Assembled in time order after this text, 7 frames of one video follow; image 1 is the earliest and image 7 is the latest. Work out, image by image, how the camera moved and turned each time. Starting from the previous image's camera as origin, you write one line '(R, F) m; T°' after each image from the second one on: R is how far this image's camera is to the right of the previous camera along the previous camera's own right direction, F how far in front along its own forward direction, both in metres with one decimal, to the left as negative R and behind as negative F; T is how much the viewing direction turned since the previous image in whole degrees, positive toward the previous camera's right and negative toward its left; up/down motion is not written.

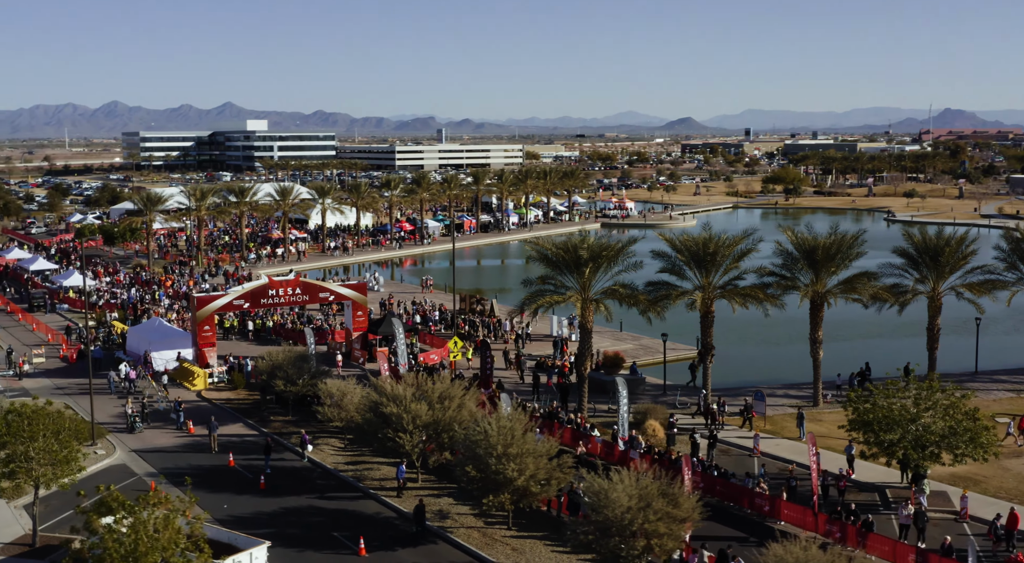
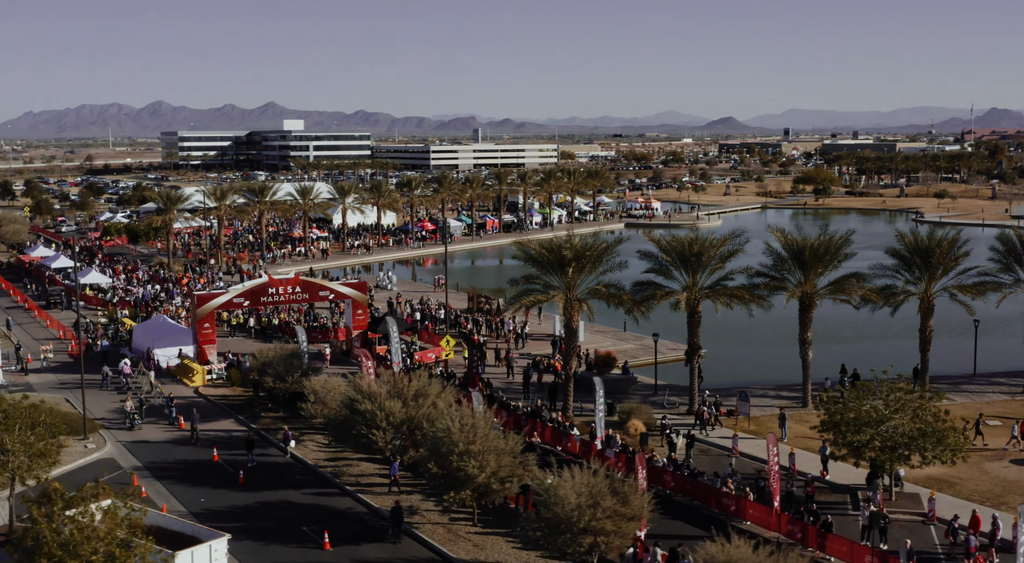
(+1.6, -0.2) m; -2°
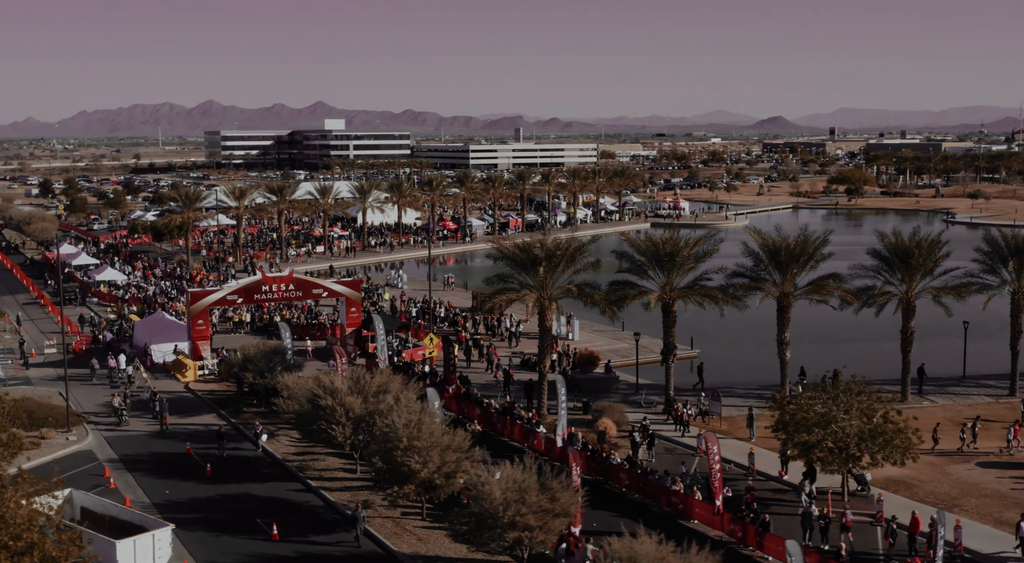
(+2.1, -0.3) m; -2°
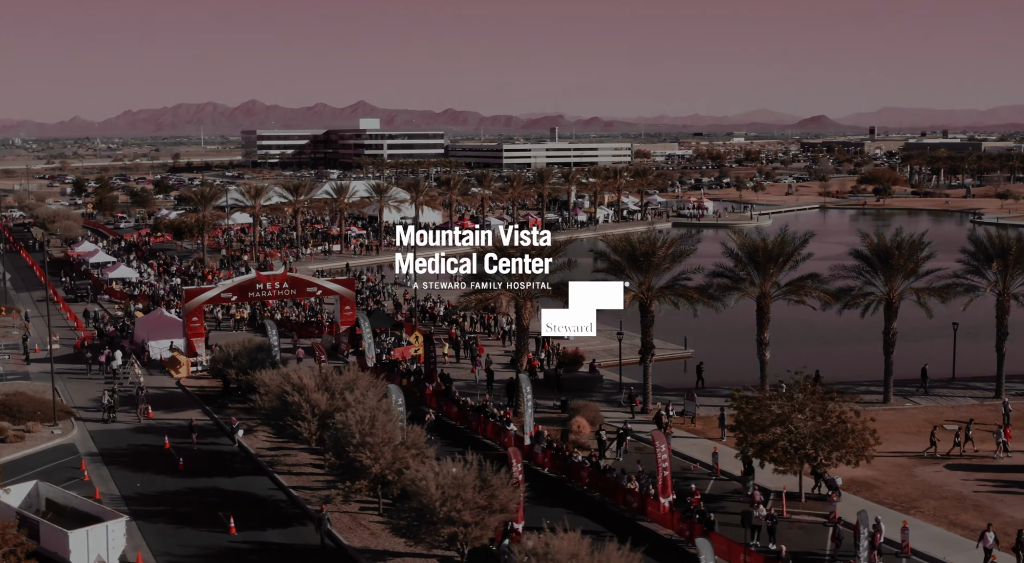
(+1.9, -0.2) m; -2°
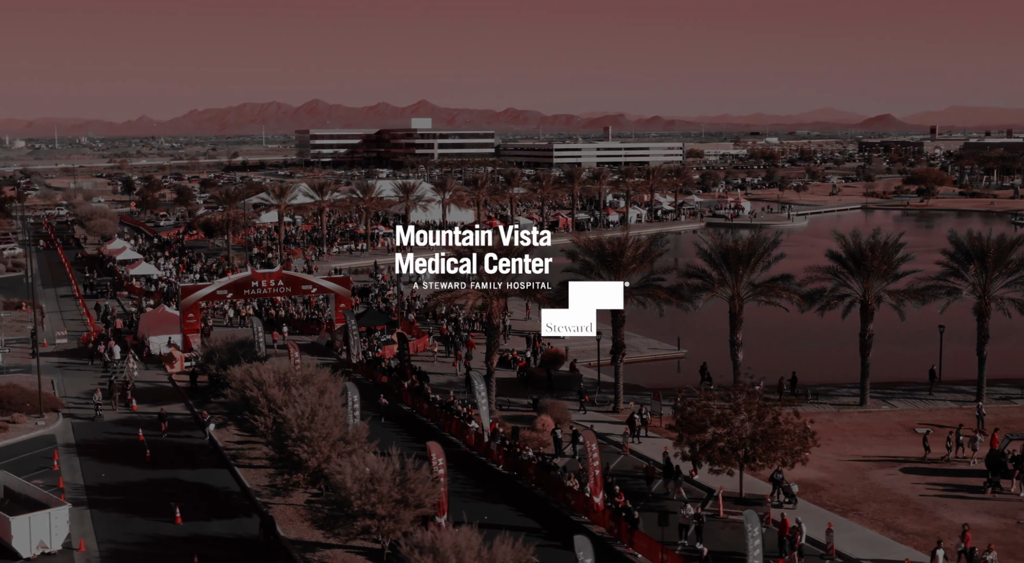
(+2.7, -0.3) m; -3°
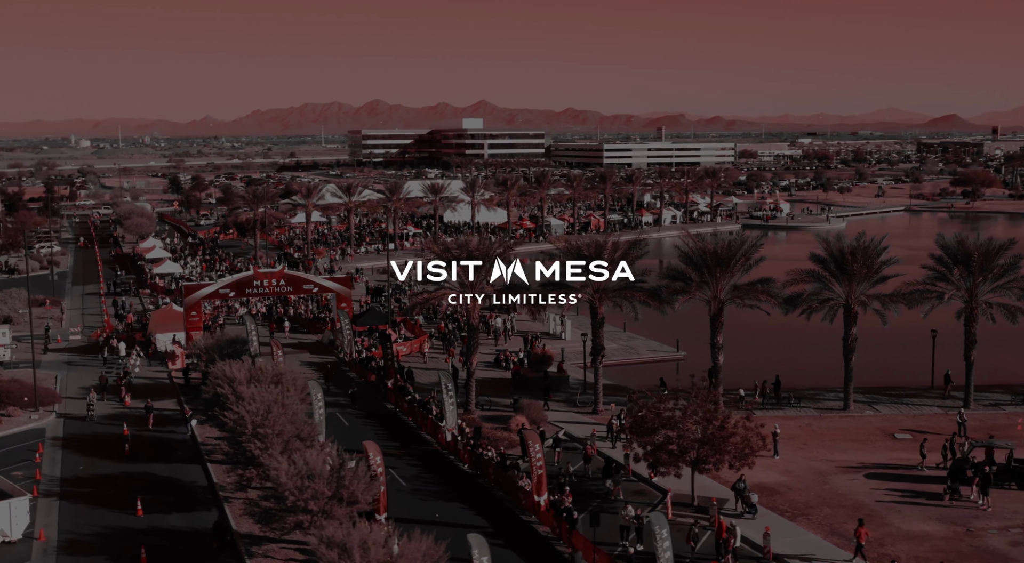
(+2.4, -0.2) m; -3°
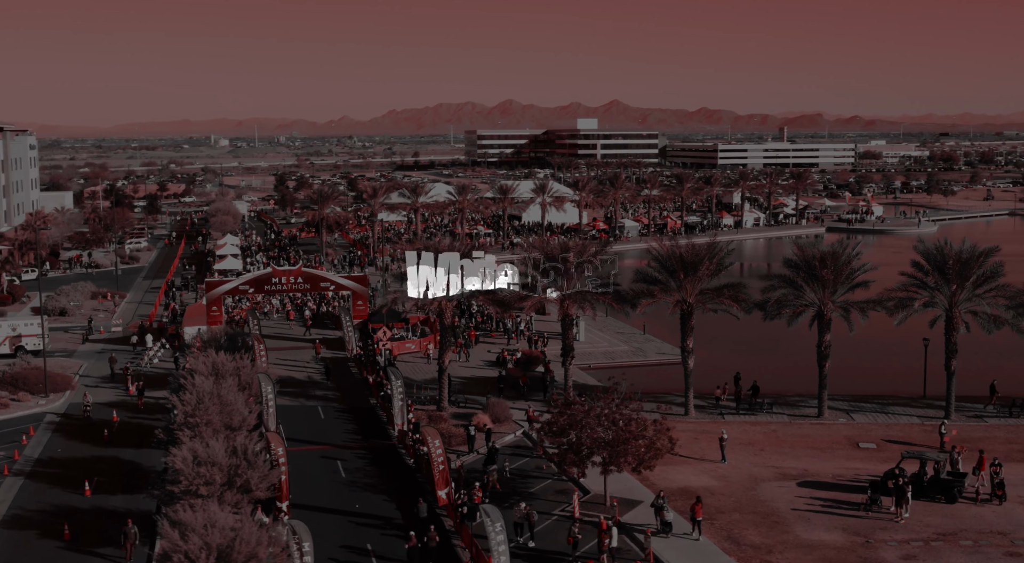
(+4.9, -0.5) m; -6°
